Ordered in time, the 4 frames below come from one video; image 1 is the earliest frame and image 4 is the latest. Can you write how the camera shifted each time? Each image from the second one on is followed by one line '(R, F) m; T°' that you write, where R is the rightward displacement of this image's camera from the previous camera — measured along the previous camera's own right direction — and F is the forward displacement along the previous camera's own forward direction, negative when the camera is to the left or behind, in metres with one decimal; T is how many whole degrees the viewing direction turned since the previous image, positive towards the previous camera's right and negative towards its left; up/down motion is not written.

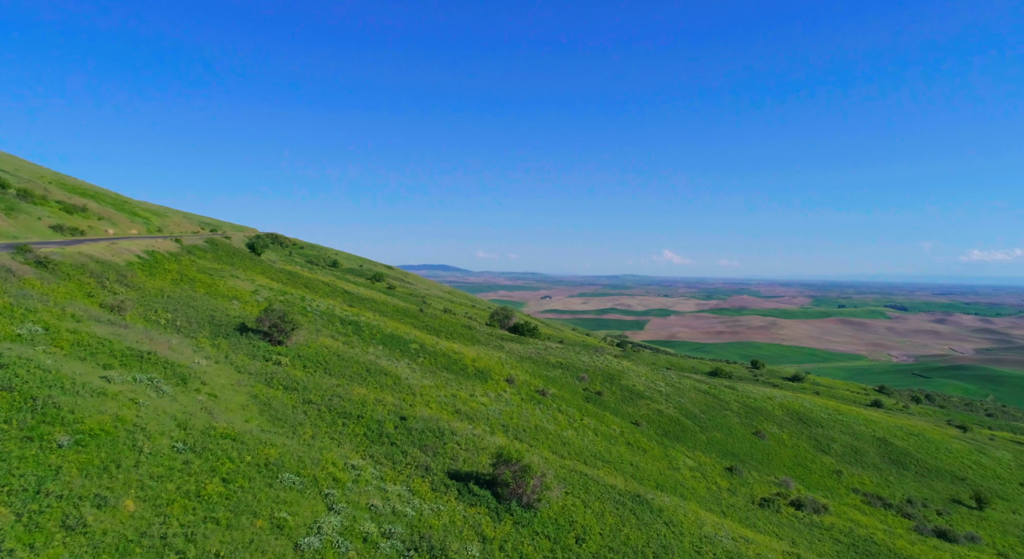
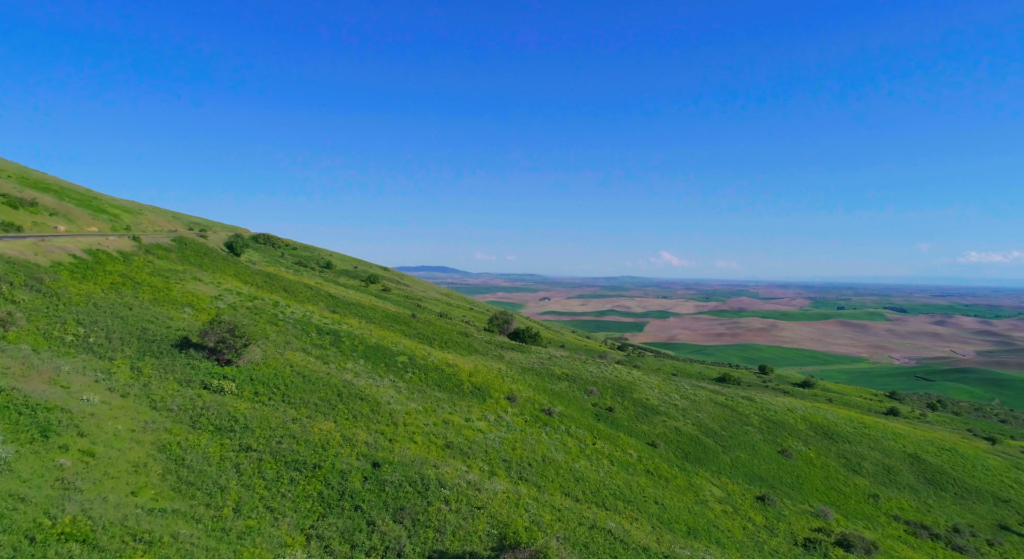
(-0.3, +7.8) m; 0°
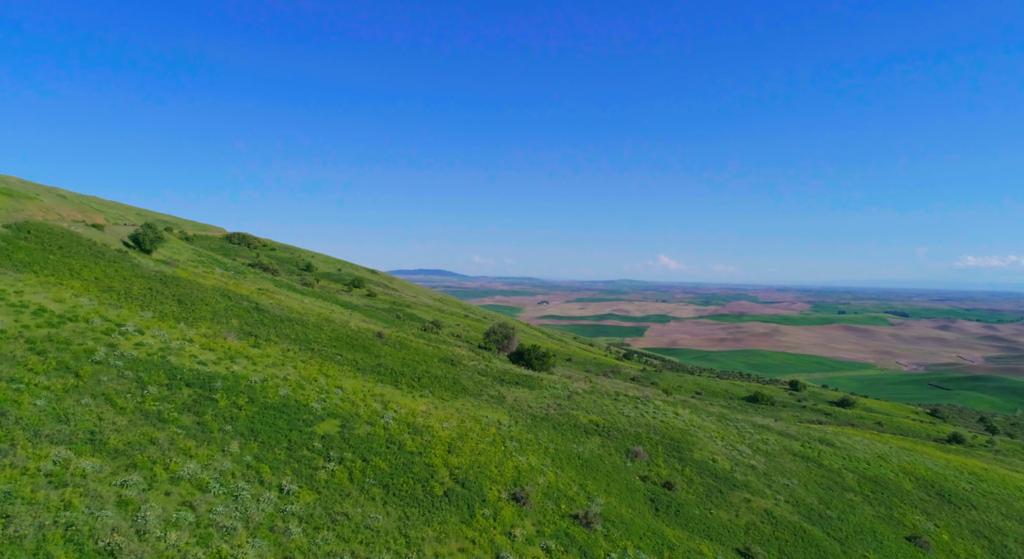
(-0.6, +24.0) m; 0°
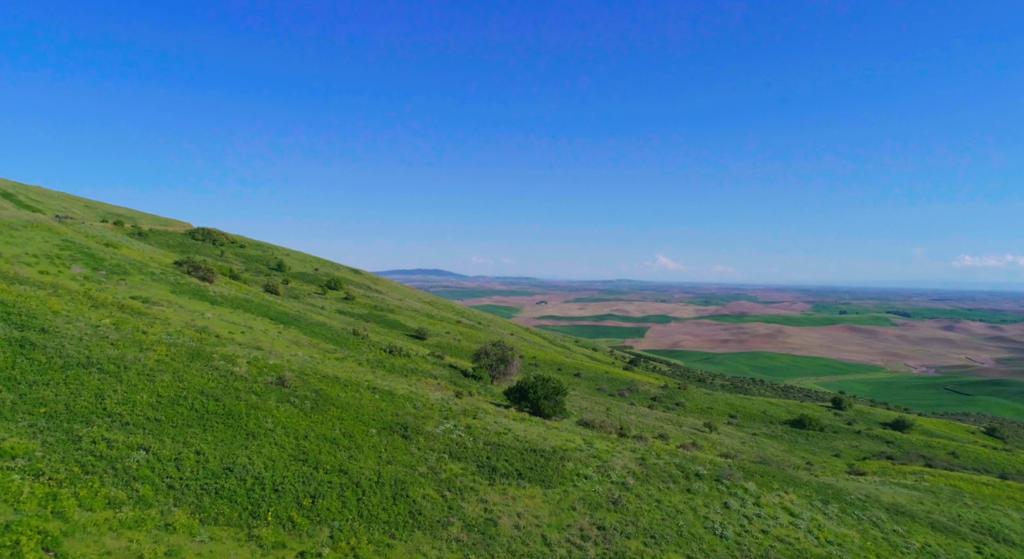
(0.0, +26.8) m; 0°
